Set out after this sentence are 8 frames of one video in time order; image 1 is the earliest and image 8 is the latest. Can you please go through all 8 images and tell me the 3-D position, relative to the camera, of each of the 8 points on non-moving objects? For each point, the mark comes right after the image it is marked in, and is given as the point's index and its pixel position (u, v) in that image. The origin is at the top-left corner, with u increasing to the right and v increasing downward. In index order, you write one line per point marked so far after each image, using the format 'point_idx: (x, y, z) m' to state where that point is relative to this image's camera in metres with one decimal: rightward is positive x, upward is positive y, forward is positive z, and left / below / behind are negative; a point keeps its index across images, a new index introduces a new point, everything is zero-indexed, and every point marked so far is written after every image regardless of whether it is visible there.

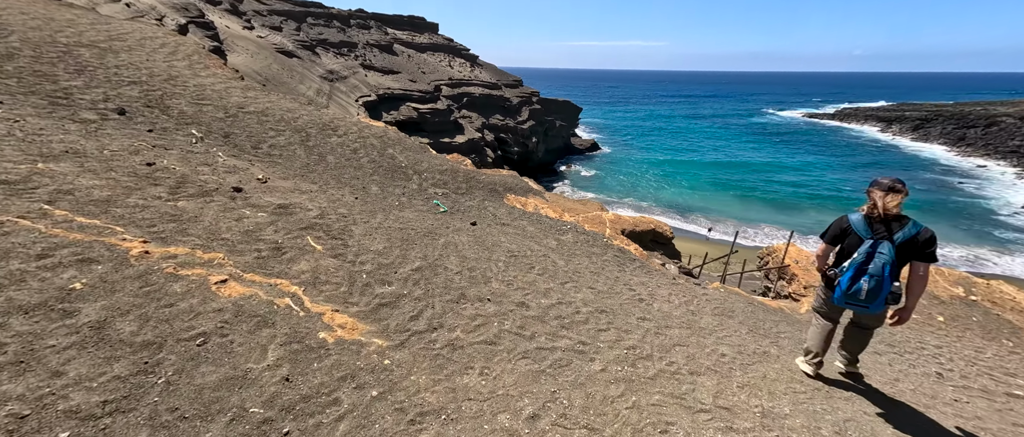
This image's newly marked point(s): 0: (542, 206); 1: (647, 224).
0: (+0.8, +0.2, +8.5) m
1: (+3.0, -0.1, +8.7) m
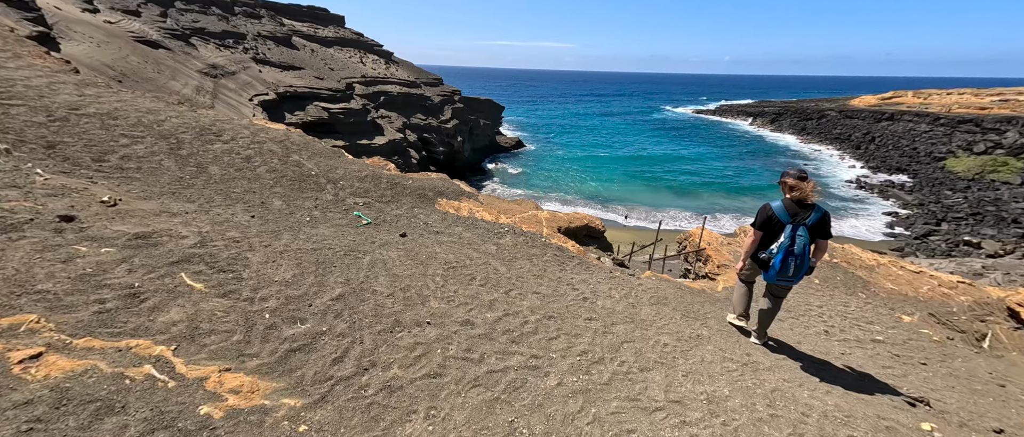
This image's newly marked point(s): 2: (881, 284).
0: (-0.7, +0.2, +8.1) m
1: (+1.5, 0.0, +8.7) m
2: (+9.0, -1.4, +9.6) m
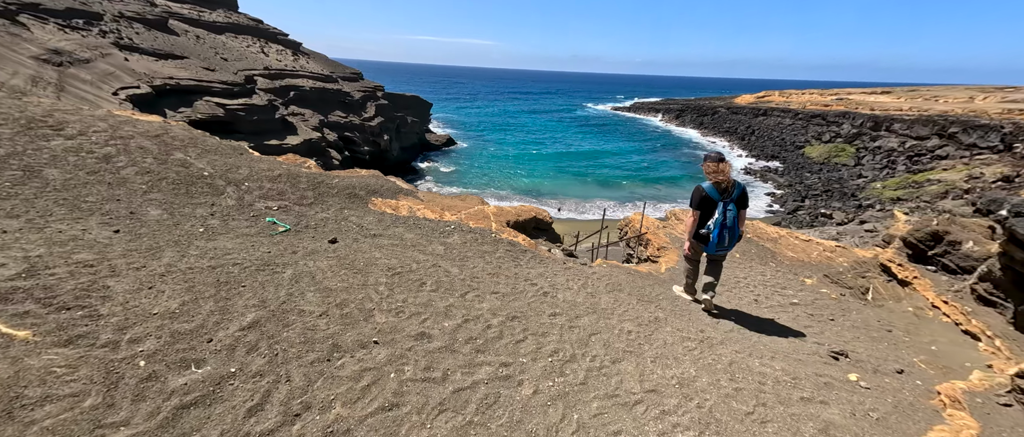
0: (-1.8, +0.2, +7.4) m
1: (+0.3, +0.1, +8.4) m
2: (+7.6, -0.8, +10.6) m
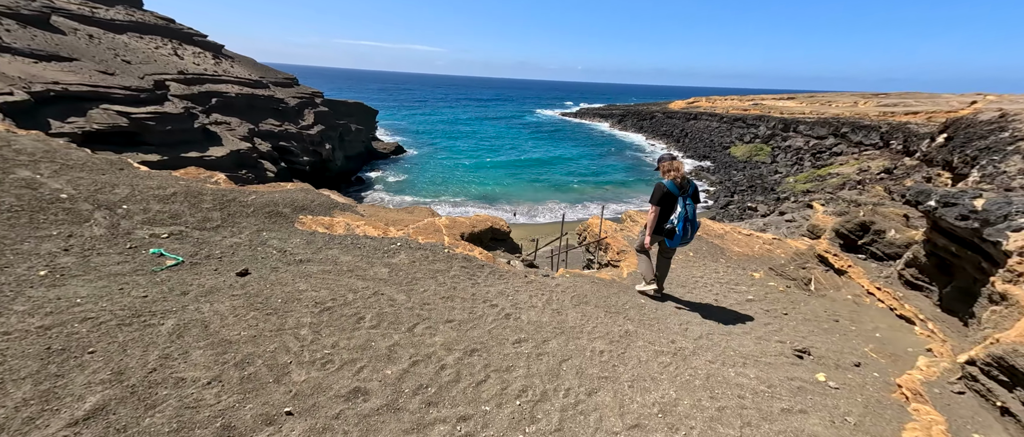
0: (-2.6, -0.1, +6.6) m
1: (-0.7, -0.1, +7.7) m
2: (+6.3, -0.7, +10.9) m
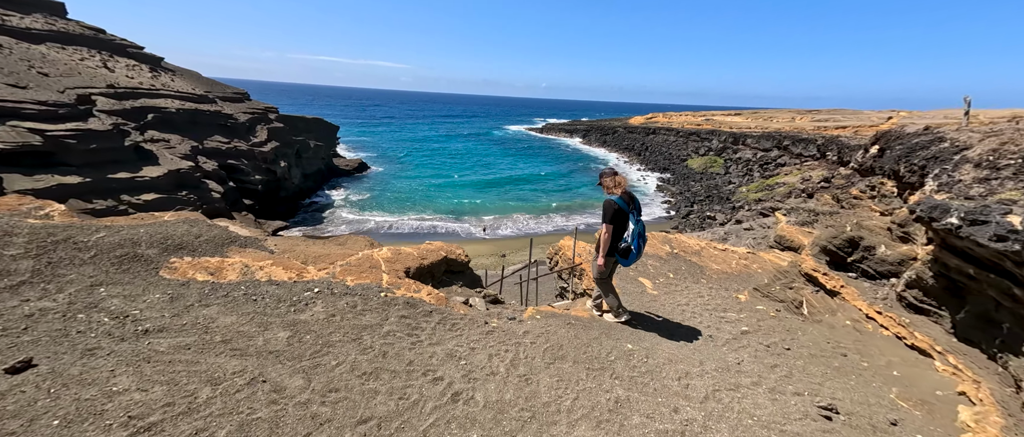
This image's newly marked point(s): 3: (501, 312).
0: (-3.2, -0.6, +5.1) m
1: (-1.4, -0.5, +6.4) m
2: (+5.3, -1.1, +10.1) m
3: (-0.2, -1.4, +5.7) m
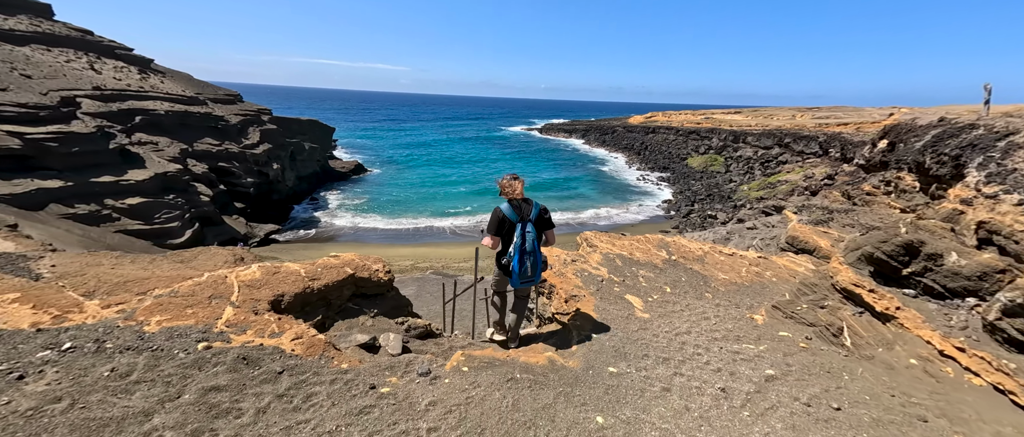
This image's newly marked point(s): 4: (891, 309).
0: (-4.1, -0.6, +3.3) m
1: (-2.2, -0.6, +4.6) m
2: (+4.5, -1.1, +8.3) m
3: (-1.0, -1.4, +3.9) m
4: (+5.3, -1.2, +5.4) m
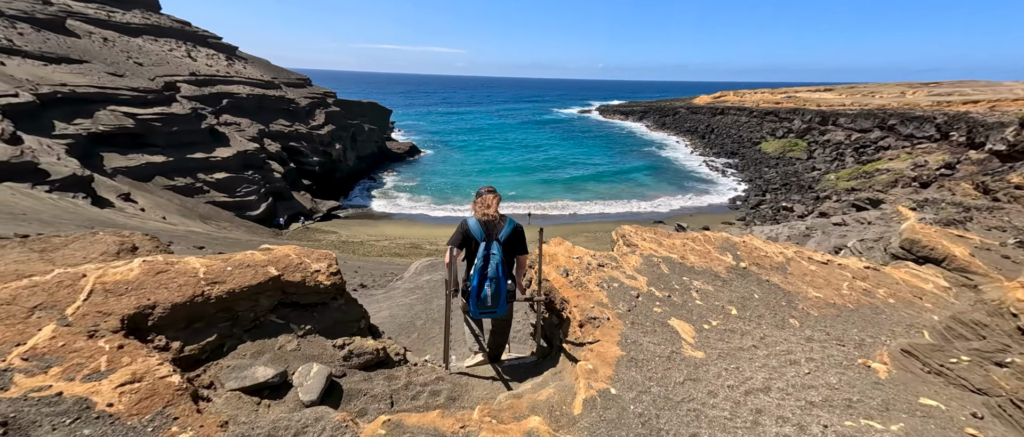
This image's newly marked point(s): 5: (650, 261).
0: (-4.4, -0.5, +2.3) m
1: (-2.4, -0.4, +3.4) m
2: (+4.8, -1.0, +6.1) m
3: (-1.3, -1.3, +2.5) m
4: (+5.1, -1.3, +3.2) m
5: (+1.9, -0.6, +5.4) m
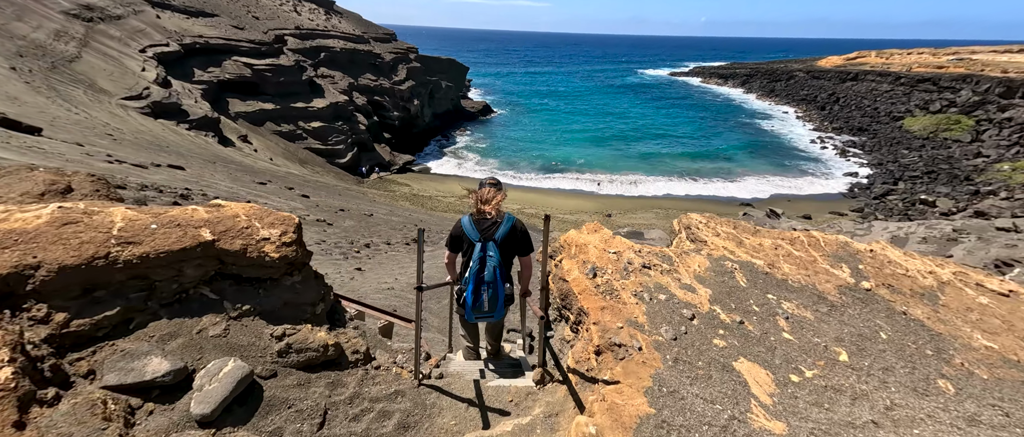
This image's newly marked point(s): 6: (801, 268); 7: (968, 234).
0: (-4.6, 0.0, +2.1) m
1: (-2.4, 0.0, +2.8) m
2: (+5.1, -1.1, +4.2) m
3: (-1.6, -1.1, +1.8) m
4: (+4.8, -1.7, +1.3) m
5: (+2.2, -0.5, +4.0) m
6: (+3.5, -0.5, +4.5) m
7: (+12.2, -0.6, +10.1) m
